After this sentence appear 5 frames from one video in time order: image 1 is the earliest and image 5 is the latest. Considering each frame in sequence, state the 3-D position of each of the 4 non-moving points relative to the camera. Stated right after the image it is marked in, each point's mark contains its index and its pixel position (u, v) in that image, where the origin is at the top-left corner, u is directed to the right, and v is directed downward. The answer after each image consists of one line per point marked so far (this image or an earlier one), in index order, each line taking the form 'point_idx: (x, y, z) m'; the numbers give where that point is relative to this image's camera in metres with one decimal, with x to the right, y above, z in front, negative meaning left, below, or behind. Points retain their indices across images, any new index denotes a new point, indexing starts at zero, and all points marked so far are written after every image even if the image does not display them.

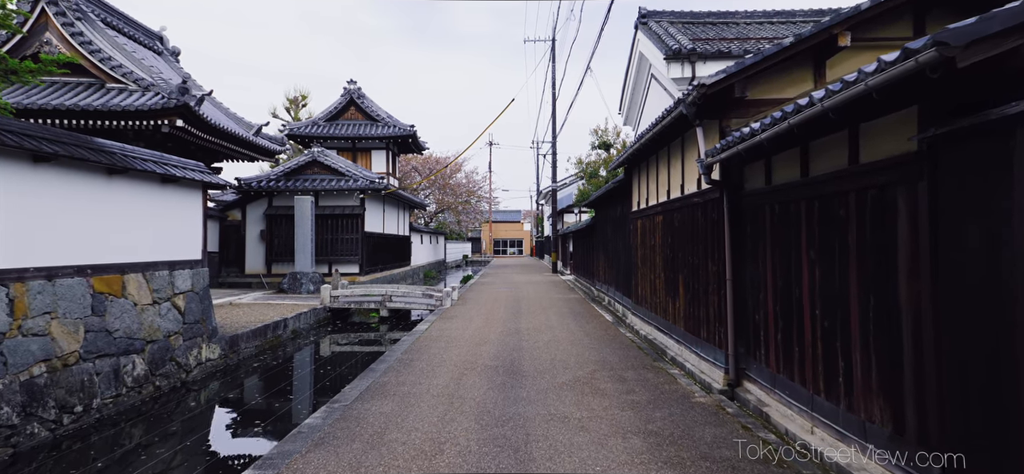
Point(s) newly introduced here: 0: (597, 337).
0: (+1.5, -1.7, +8.6) m
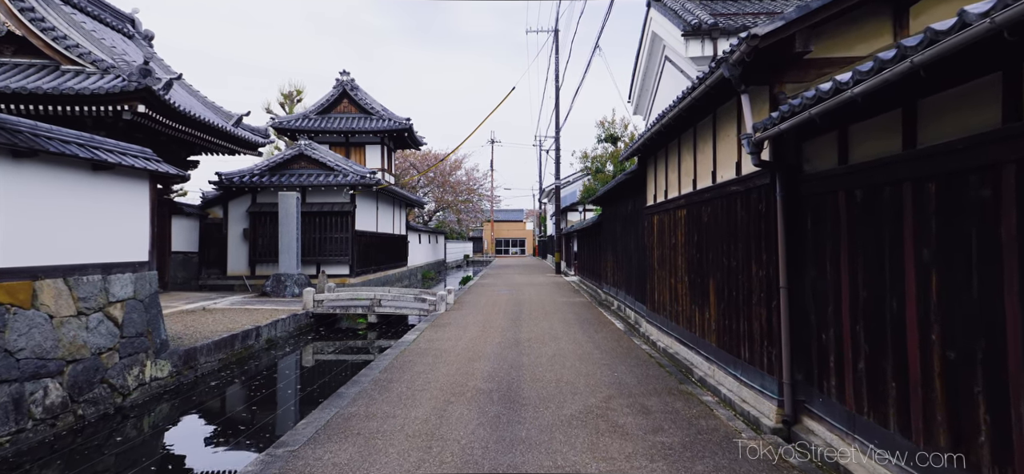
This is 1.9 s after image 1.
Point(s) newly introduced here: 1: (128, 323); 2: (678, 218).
0: (+1.5, -1.7, +7.5) m
1: (-4.7, -1.1, +6.1) m
2: (+2.4, +0.3, +7.1) m
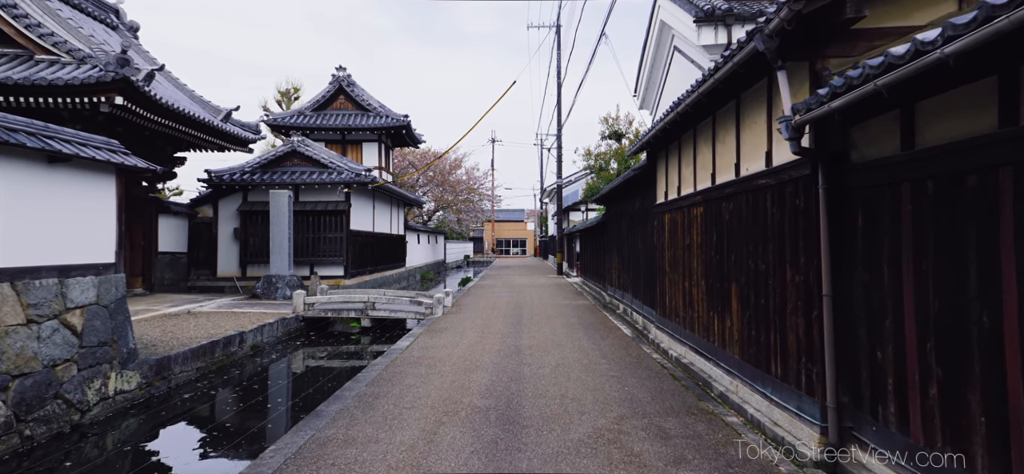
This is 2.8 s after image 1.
0: (+1.5, -1.7, +6.9) m
1: (-4.7, -1.1, +5.6) m
2: (+2.4, +0.3, +6.5) m
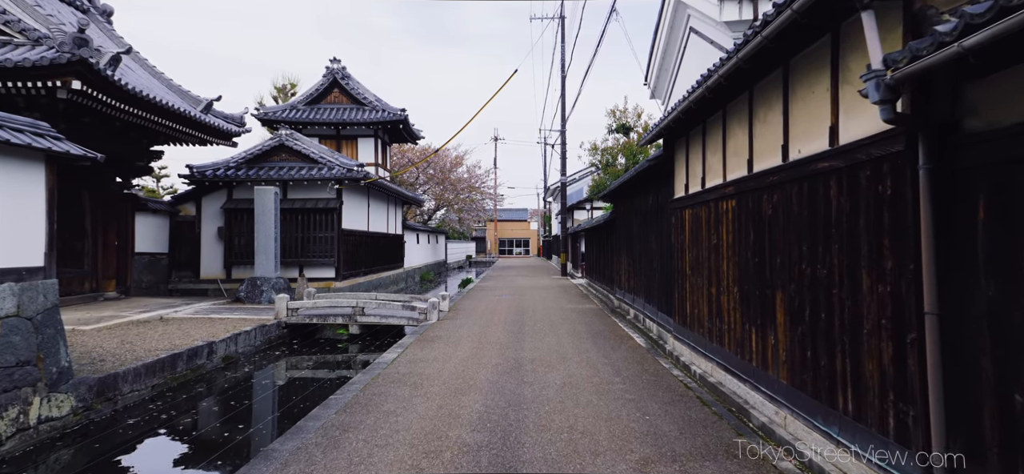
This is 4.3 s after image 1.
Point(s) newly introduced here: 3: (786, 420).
0: (+1.4, -1.7, +6.0) m
1: (-4.8, -1.1, +4.7) m
2: (+2.3, +0.3, +5.5) m
3: (+2.2, -1.5, +4.1) m
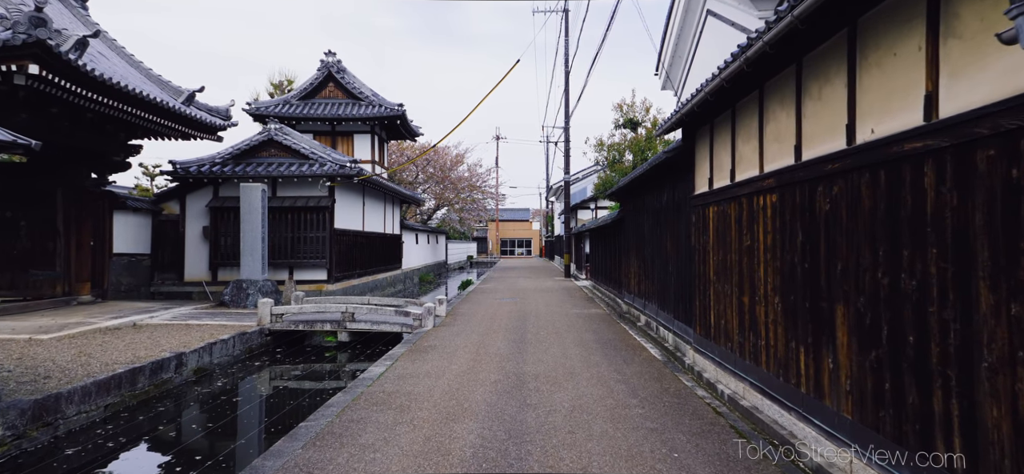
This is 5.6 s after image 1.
0: (+1.5, -1.7, +5.2) m
1: (-4.8, -1.0, +3.9) m
2: (+2.4, +0.3, +4.7) m
3: (+2.3, -1.5, +3.3) m
